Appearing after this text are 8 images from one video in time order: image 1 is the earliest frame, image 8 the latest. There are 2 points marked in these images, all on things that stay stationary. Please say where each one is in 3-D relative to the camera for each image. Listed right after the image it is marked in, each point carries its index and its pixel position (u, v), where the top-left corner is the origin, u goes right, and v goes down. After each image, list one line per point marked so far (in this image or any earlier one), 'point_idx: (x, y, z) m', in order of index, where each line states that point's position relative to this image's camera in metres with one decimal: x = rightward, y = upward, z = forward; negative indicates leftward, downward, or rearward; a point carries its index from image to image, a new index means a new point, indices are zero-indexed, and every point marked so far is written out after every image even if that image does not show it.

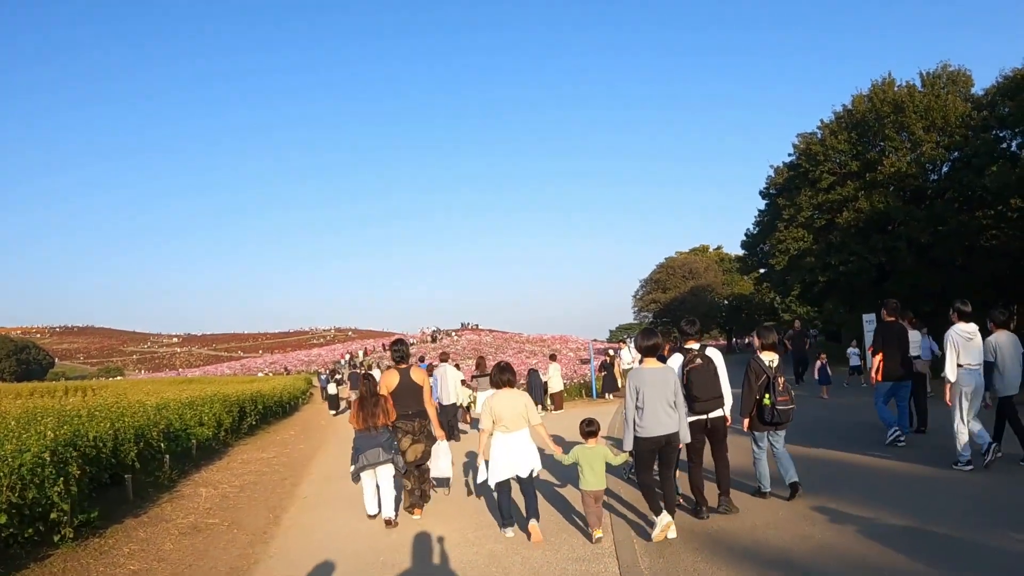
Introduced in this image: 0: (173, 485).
0: (-3.9, -2.3, +9.0) m
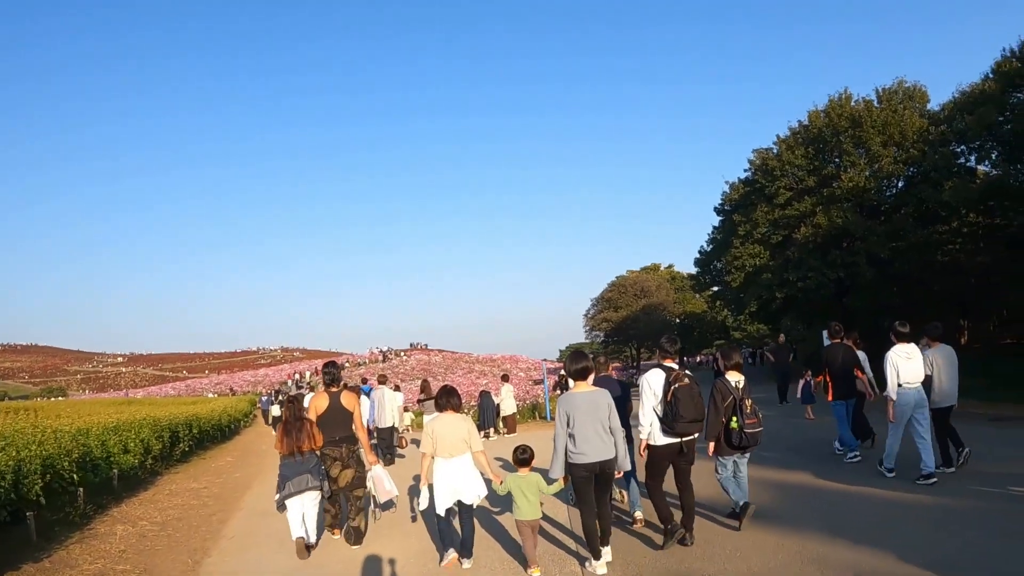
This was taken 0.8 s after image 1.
0: (-4.7, -2.6, +8.7) m
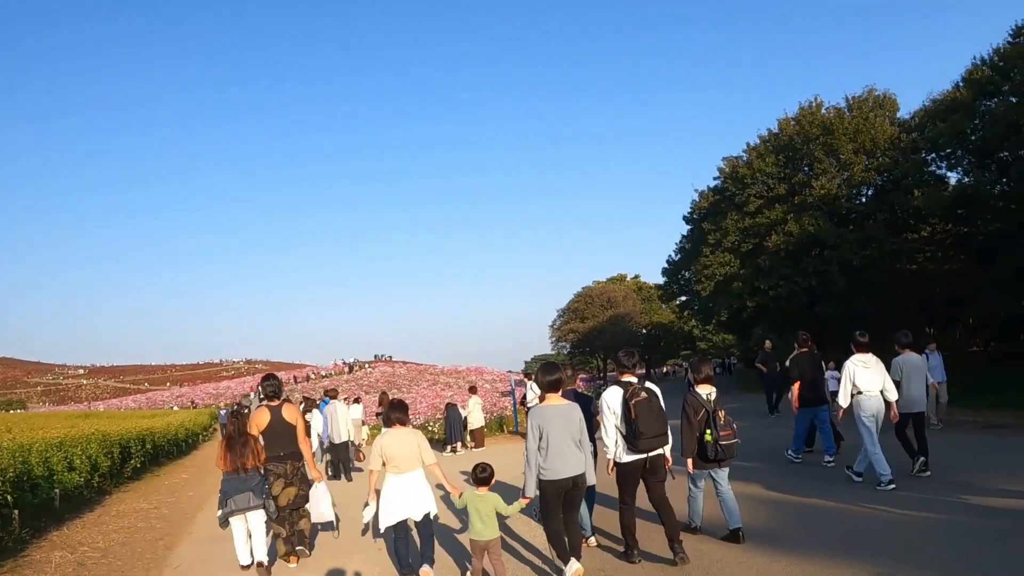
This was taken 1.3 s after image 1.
0: (-5.3, -2.8, +8.5) m
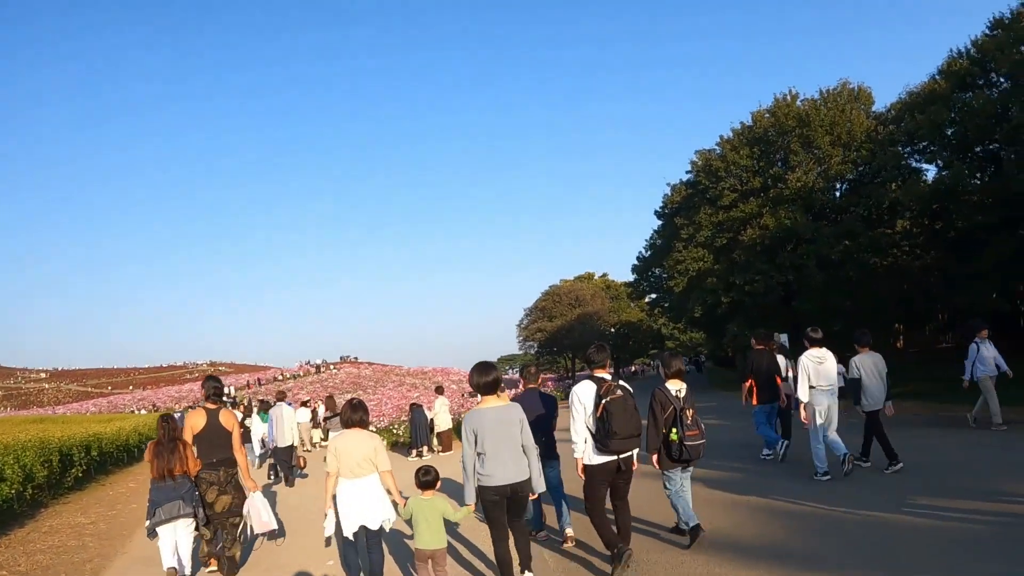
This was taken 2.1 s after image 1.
0: (-5.9, -2.9, +8.3) m
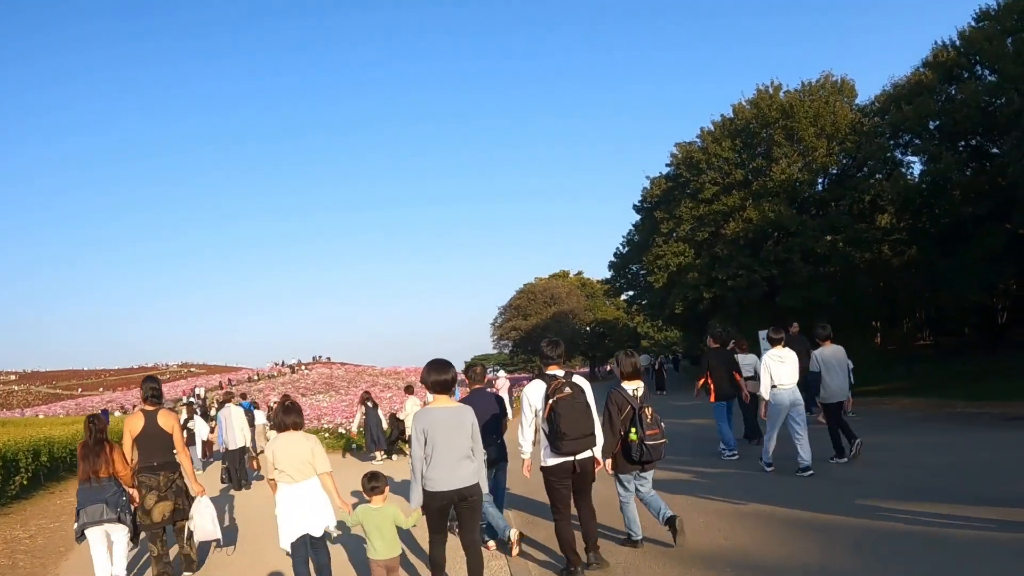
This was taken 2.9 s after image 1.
0: (-6.4, -2.9, +8.1) m
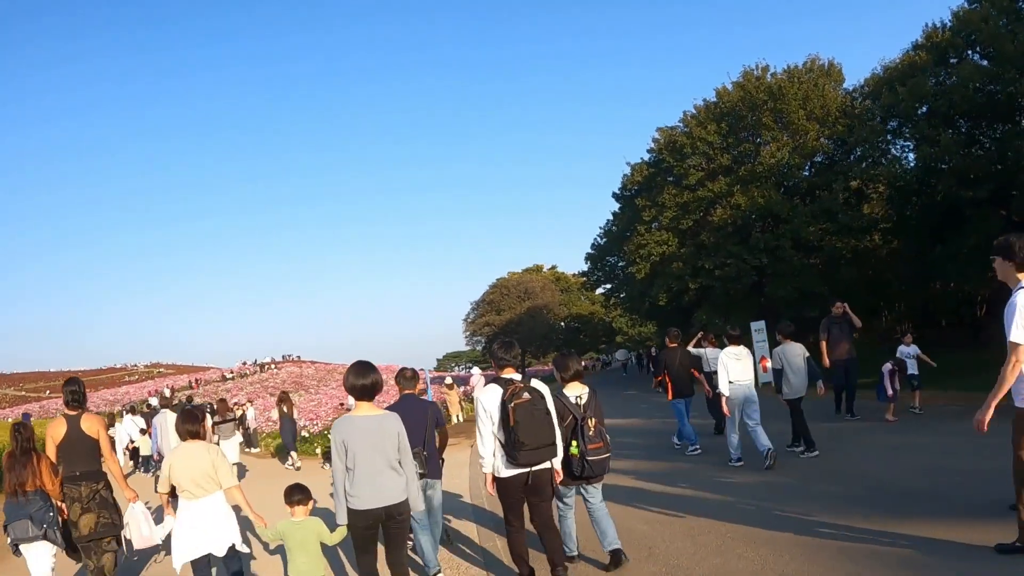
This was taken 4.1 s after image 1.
0: (-6.9, -2.9, +7.8) m
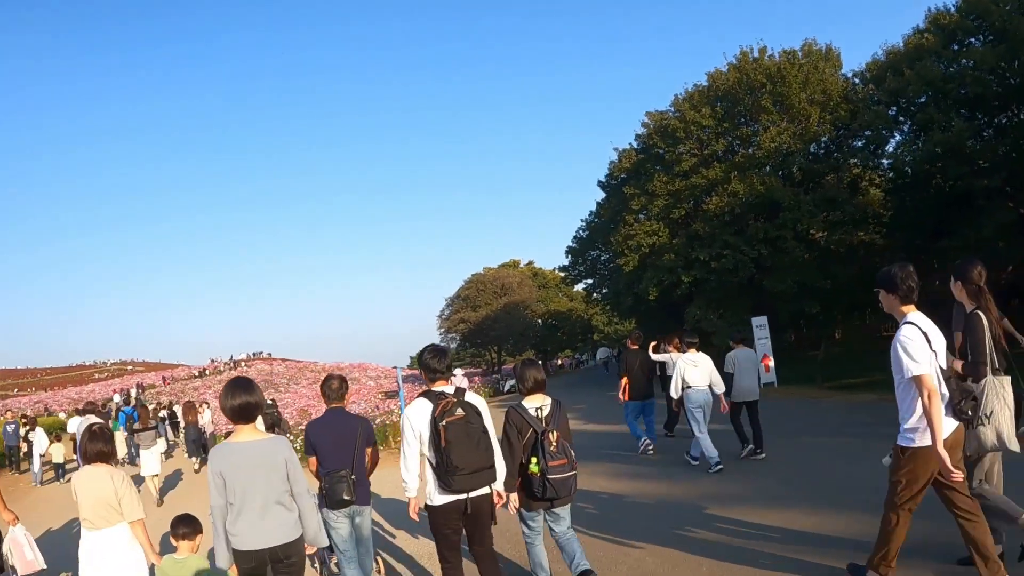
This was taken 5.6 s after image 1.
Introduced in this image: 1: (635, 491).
0: (-7.5, -2.9, +7.5) m
1: (+1.8, -2.7, +10.8) m
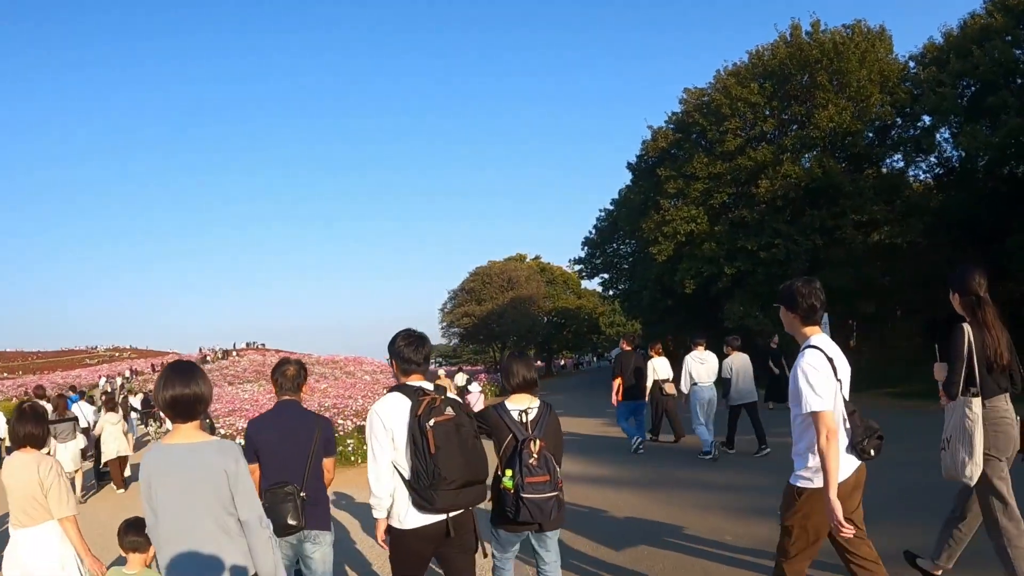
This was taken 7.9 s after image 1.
0: (-7.7, -2.6, +7.0) m
1: (+1.7, -2.7, +10.0) m
